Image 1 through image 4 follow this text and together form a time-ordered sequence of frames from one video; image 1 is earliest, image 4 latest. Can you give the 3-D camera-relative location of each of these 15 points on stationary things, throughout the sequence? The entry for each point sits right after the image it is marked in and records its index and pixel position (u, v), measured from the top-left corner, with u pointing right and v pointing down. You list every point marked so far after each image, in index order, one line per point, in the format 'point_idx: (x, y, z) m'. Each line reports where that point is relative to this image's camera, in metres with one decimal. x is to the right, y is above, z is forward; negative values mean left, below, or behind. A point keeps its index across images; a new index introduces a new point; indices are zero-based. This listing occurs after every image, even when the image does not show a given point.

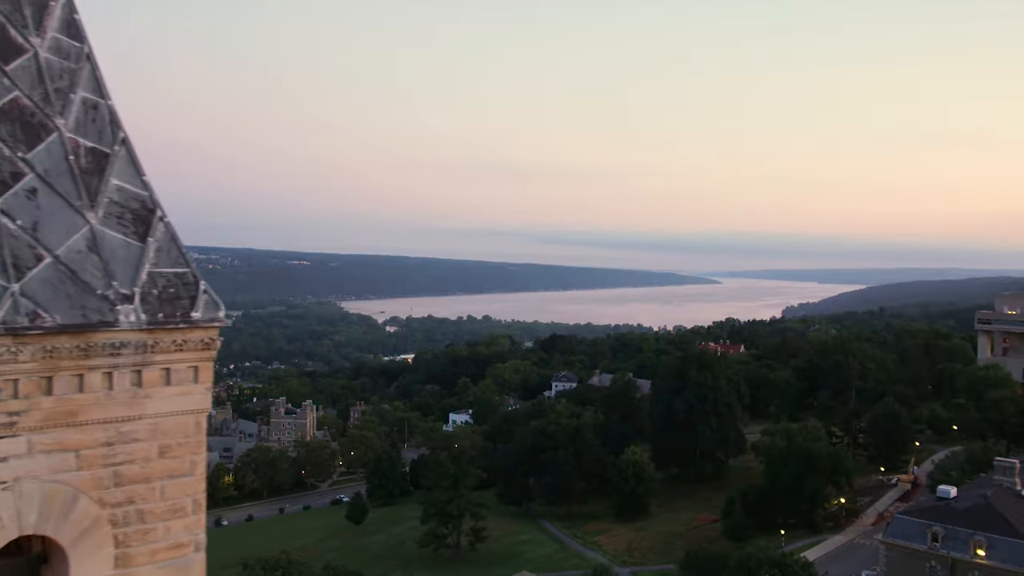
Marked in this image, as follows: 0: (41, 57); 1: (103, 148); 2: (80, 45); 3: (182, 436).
0: (-2.6, +1.3, +4.2) m
1: (-2.3, +0.8, +4.3) m
2: (-2.4, +1.4, +4.4) m
3: (-1.8, -0.8, +4.2) m
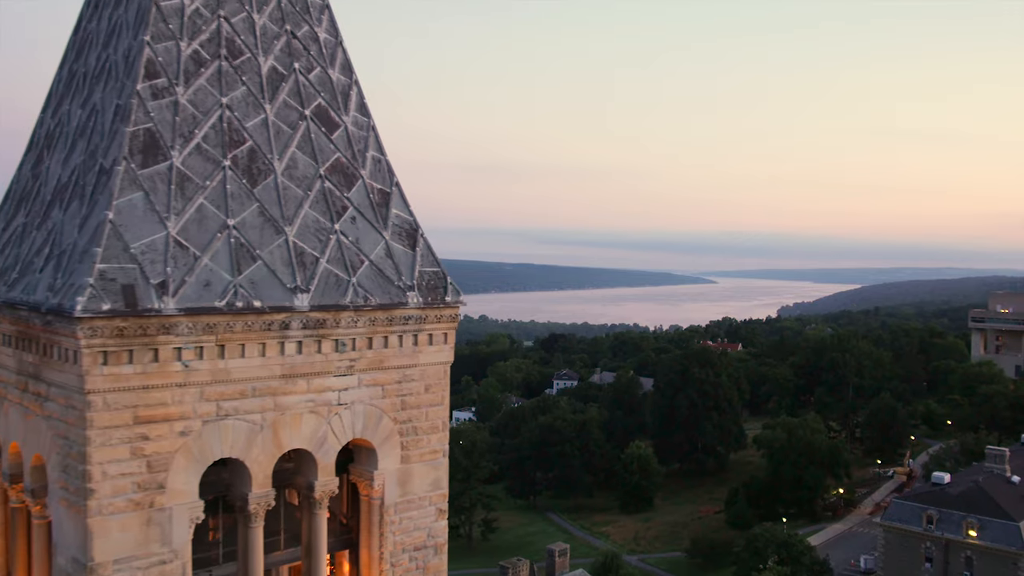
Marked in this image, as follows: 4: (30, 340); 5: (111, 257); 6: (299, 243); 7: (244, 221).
0: (-1.4, +1.3, +6.4) m
1: (-1.1, +0.8, +6.4) m
2: (-1.2, +1.4, +6.5) m
3: (-0.6, -0.8, +6.4) m
4: (-3.4, -0.4, +5.4) m
5: (-2.6, +0.2, +4.9) m
6: (-1.6, +0.3, +5.7) m
7: (-1.9, +0.5, +5.5) m
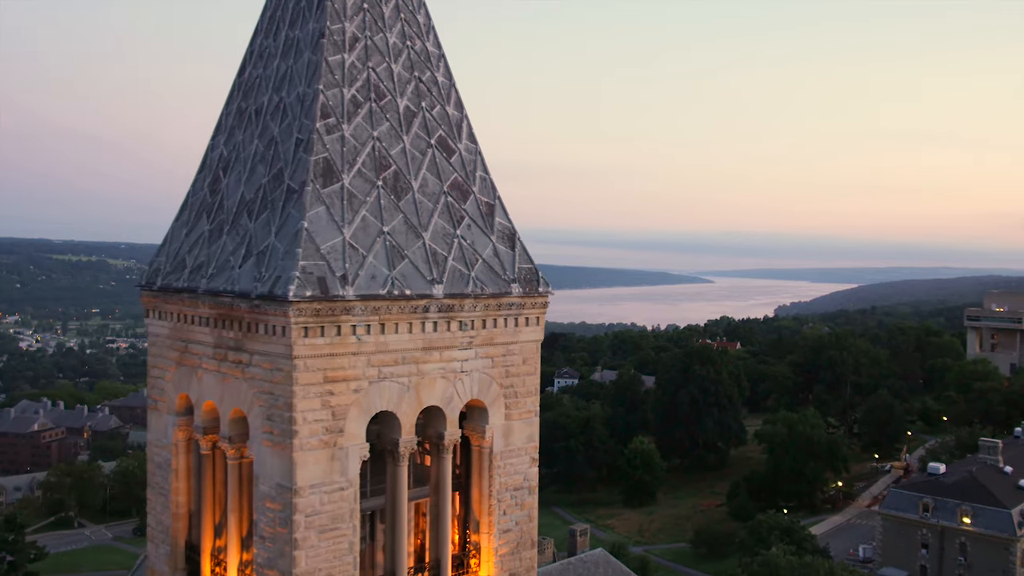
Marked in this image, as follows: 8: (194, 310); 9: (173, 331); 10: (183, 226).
0: (-0.5, +1.4, +8.0) m
1: (-0.2, +0.9, +8.0) m
2: (-0.4, +1.5, +8.2) m
3: (+0.2, -0.7, +8.0) m
4: (-2.5, -0.3, +7.0) m
5: (-1.7, +0.3, +6.5) m
6: (-0.8, +0.4, +7.4) m
7: (-1.1, +0.6, +7.1) m
8: (-3.1, -0.2, +7.4) m
9: (-3.4, -0.4, +7.8) m
10: (-3.4, +0.6, +8.0) m
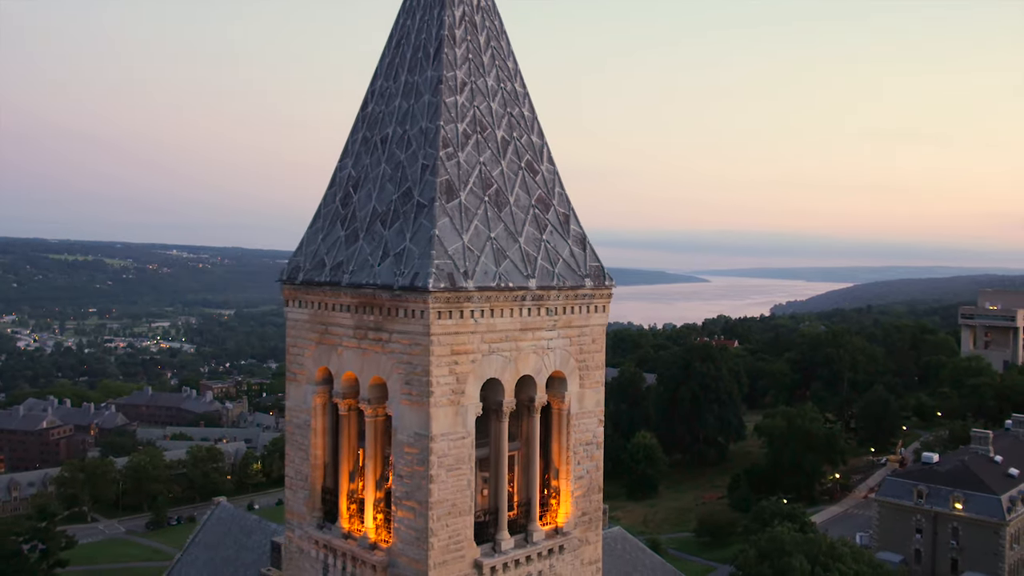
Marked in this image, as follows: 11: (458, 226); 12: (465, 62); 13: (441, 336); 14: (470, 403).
0: (+0.4, +1.5, +9.9) m
1: (+0.7, +1.0, +10.0) m
2: (+0.5, +1.6, +10.1) m
3: (+1.1, -0.6, +10.0) m
4: (-1.6, -0.2, +8.9) m
5: (-0.8, +0.3, +8.5) m
6: (+0.2, +0.5, +9.3) m
7: (-0.2, +0.6, +9.1) m
8: (-2.1, -0.1, +9.3) m
9: (-2.5, -0.4, +9.7) m
10: (-2.5, +0.7, +9.9) m
11: (-0.6, +0.7, +8.8) m
12: (-0.6, +2.8, +9.5) m
13: (-0.8, -0.5, +8.4) m
14: (-0.5, -1.3, +8.7) m
